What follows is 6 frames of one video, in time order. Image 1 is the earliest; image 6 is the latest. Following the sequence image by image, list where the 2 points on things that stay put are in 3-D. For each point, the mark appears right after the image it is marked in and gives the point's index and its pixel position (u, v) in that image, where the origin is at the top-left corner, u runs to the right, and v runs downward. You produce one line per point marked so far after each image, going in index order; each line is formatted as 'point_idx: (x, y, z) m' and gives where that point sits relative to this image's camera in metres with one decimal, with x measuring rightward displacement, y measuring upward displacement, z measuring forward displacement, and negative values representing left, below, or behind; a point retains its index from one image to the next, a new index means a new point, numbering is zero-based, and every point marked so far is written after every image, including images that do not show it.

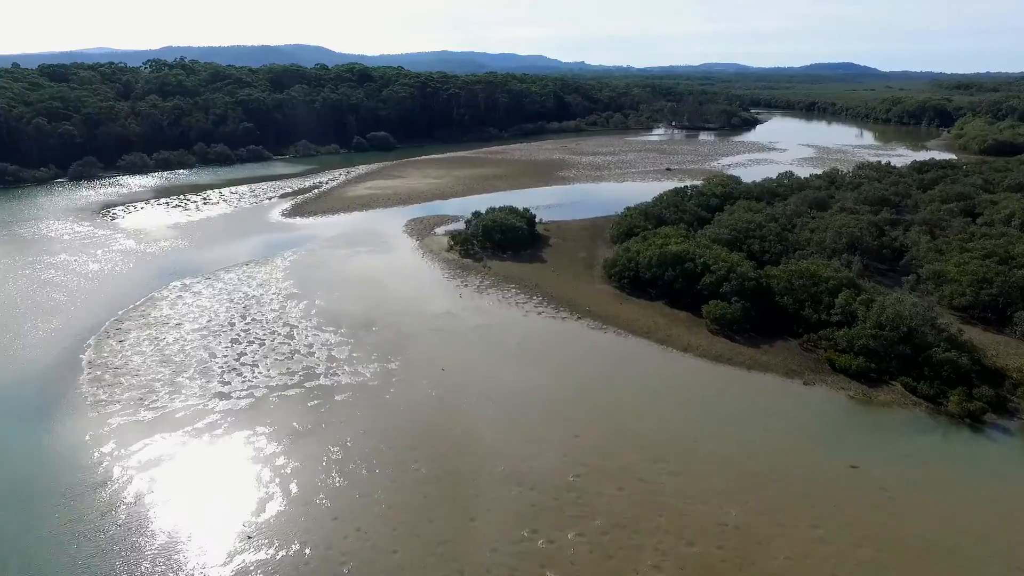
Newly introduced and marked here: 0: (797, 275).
0: (+8.0, +0.4, +17.3) m
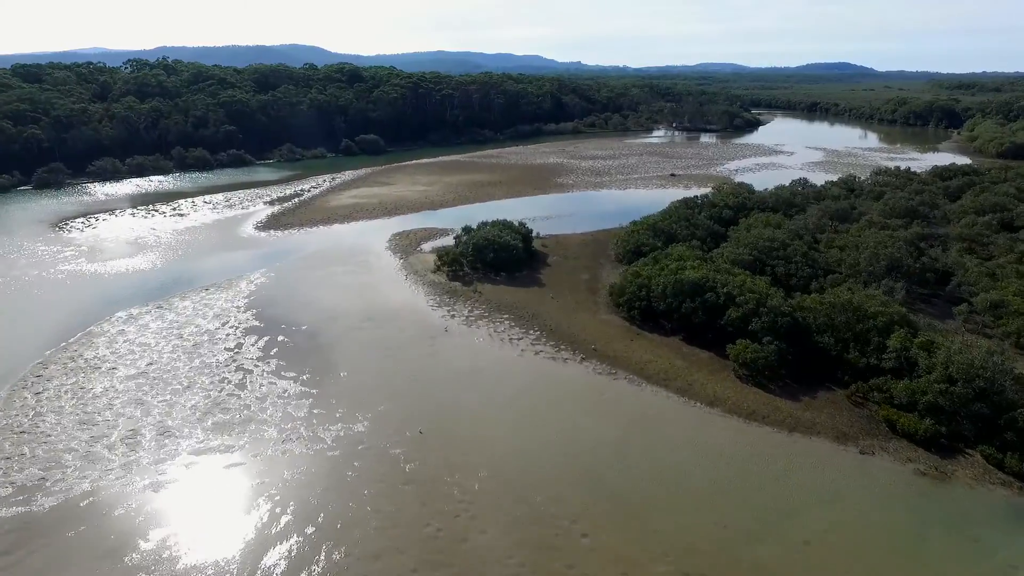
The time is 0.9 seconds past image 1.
0: (+7.9, -0.5, +14.8) m
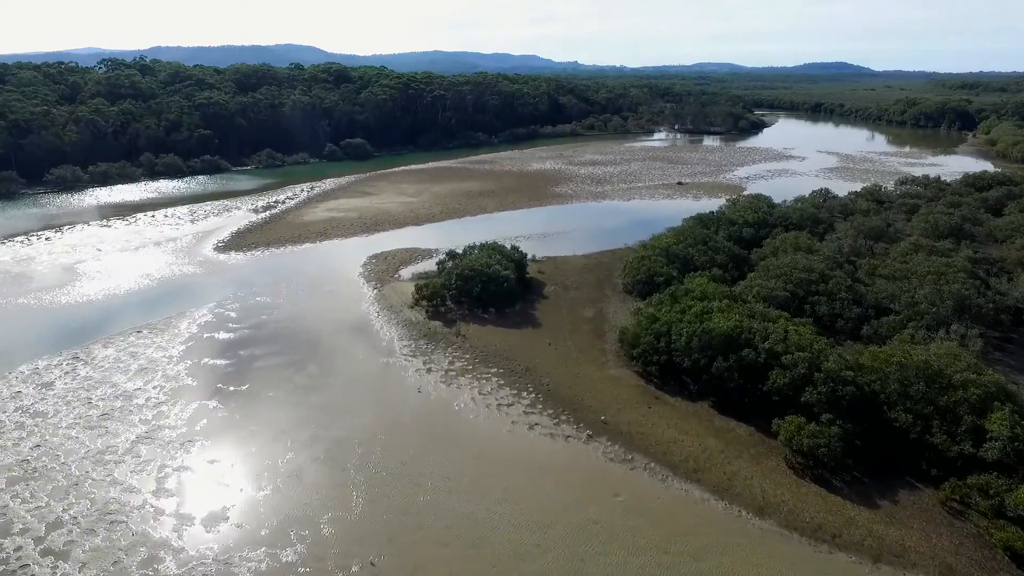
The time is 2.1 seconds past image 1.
0: (+7.6, -1.7, +11.6) m
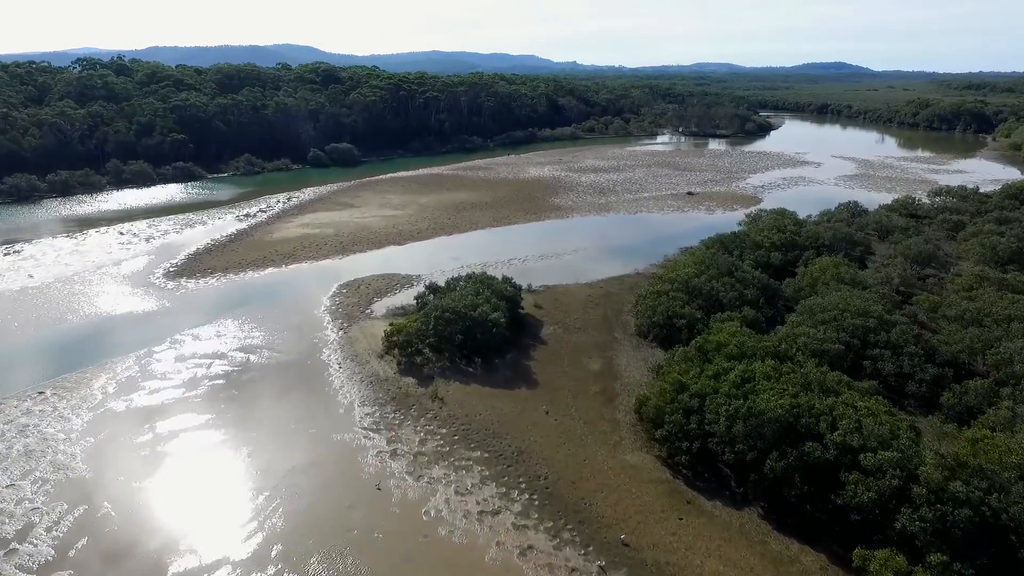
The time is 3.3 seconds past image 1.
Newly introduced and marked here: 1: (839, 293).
0: (+7.4, -2.8, +8.4) m
1: (+8.6, -0.2, +16.0) m
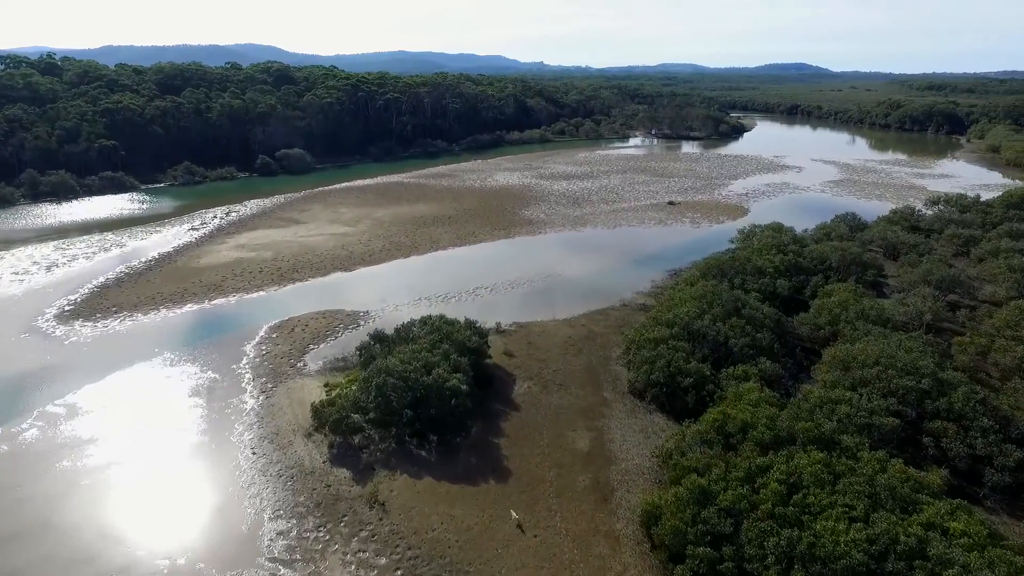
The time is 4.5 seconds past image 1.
0: (+7.1, -3.8, +5.5) m
1: (+7.8, -1.2, +13.2) m
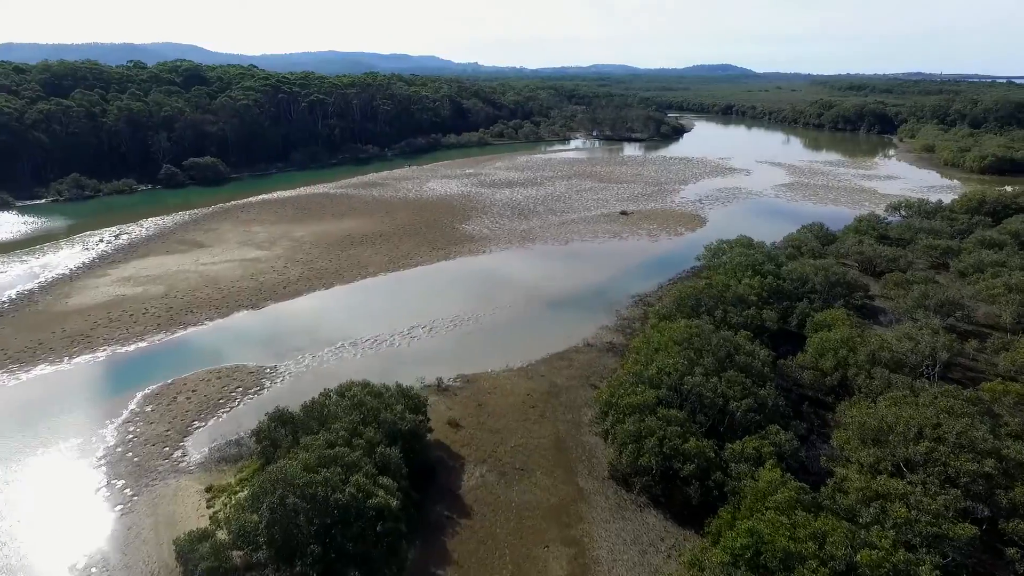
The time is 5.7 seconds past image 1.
0: (+7.0, -4.6, +3.0) m
1: (+6.9, -2.0, +10.7) m
